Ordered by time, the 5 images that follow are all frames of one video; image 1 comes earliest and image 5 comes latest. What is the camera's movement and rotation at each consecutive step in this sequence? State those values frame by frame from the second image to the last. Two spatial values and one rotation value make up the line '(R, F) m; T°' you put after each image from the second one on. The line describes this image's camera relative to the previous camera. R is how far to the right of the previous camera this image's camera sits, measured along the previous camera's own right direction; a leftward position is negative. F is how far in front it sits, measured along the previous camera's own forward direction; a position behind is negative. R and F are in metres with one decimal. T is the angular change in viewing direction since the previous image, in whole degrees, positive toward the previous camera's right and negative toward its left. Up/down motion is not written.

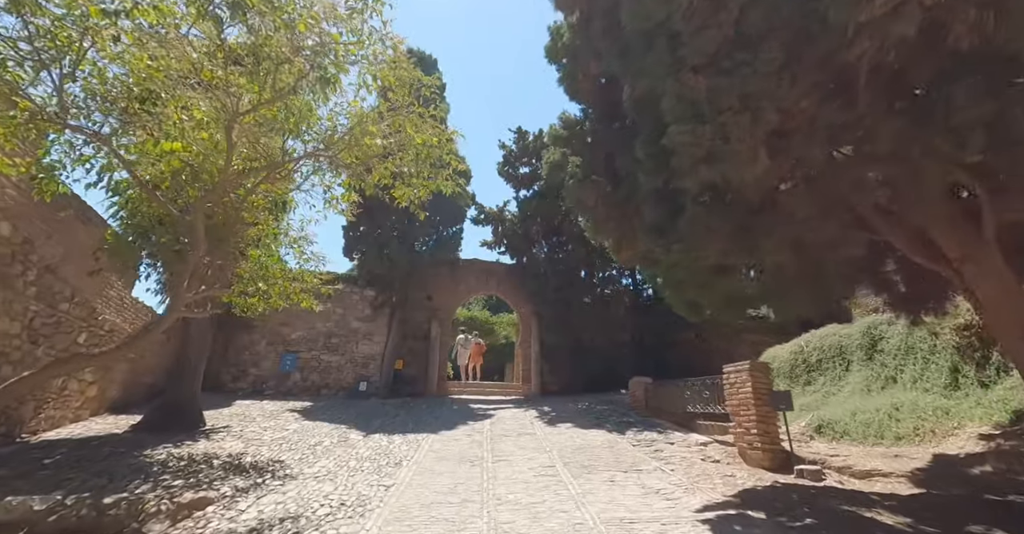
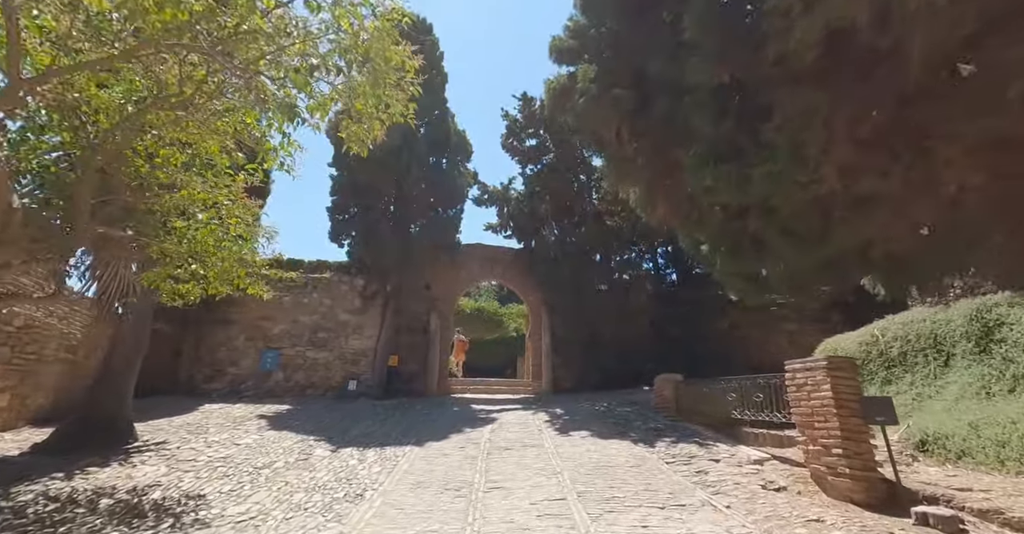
(+0.2, +1.5) m; -2°
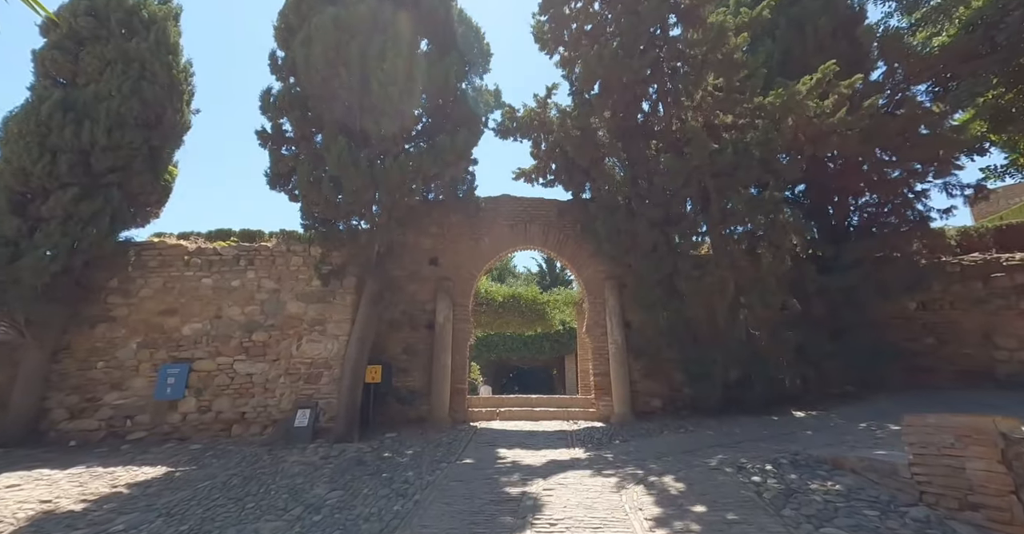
(-0.1, +4.7) m; -6°
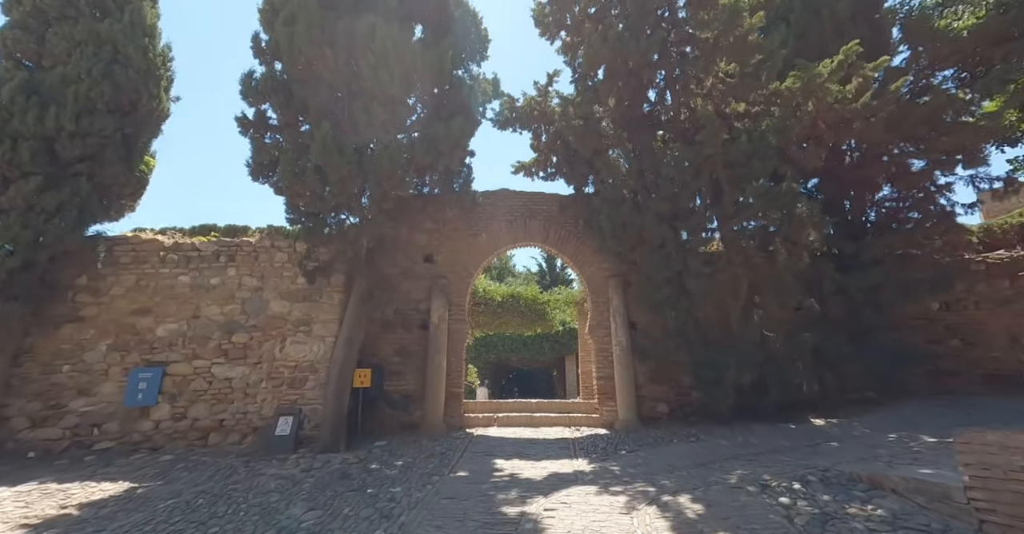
(0.0, +0.5) m; 0°
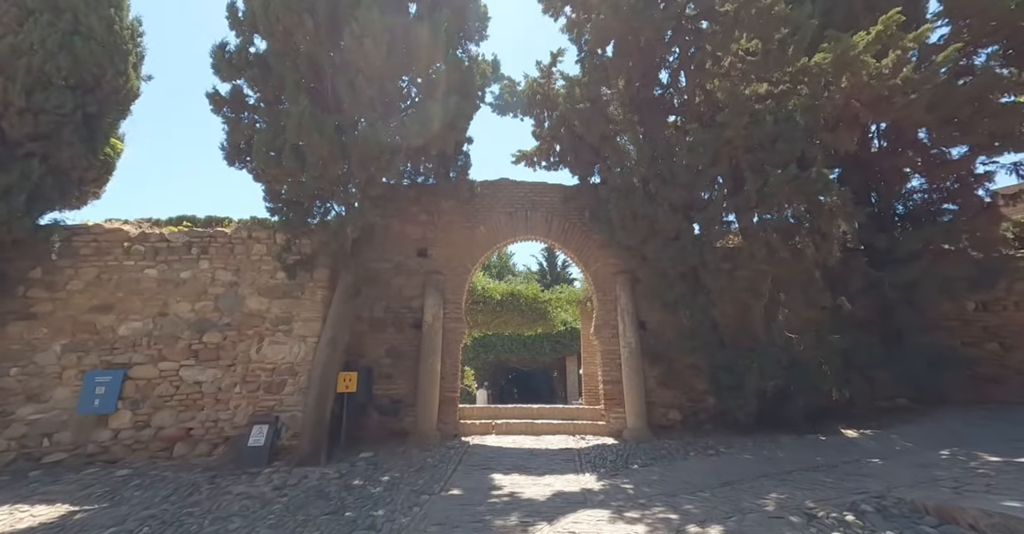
(0.0, +0.6) m; 0°
